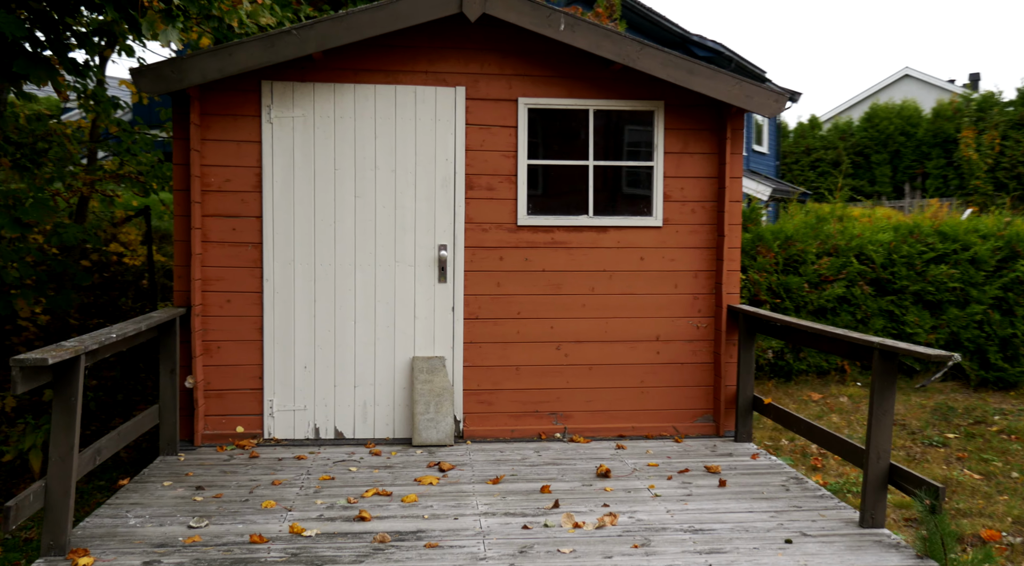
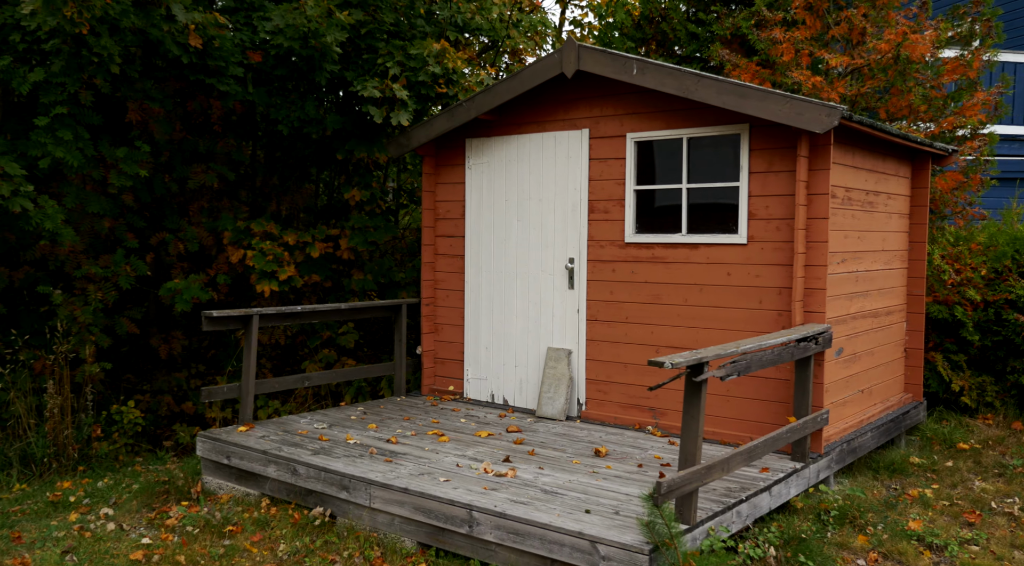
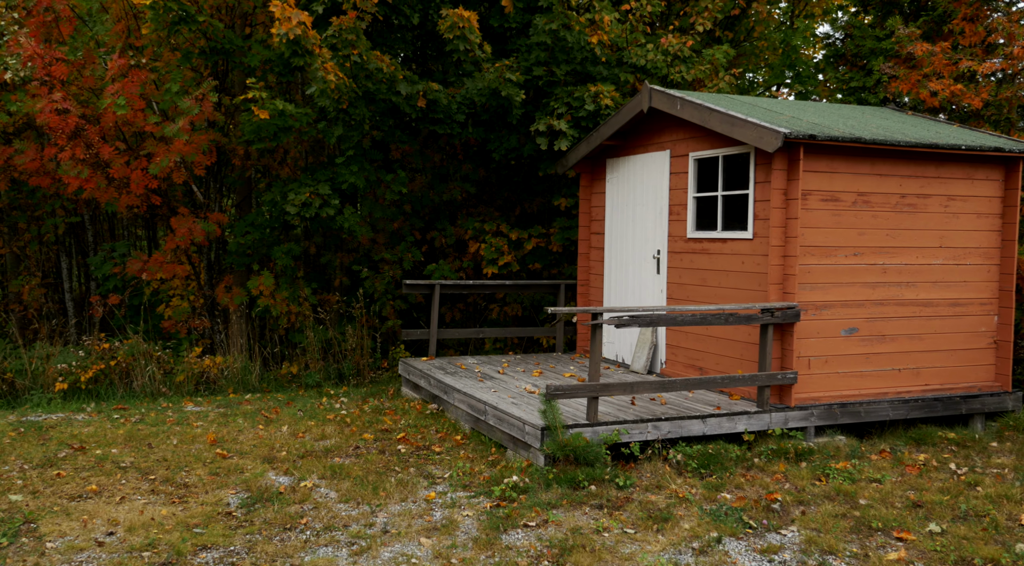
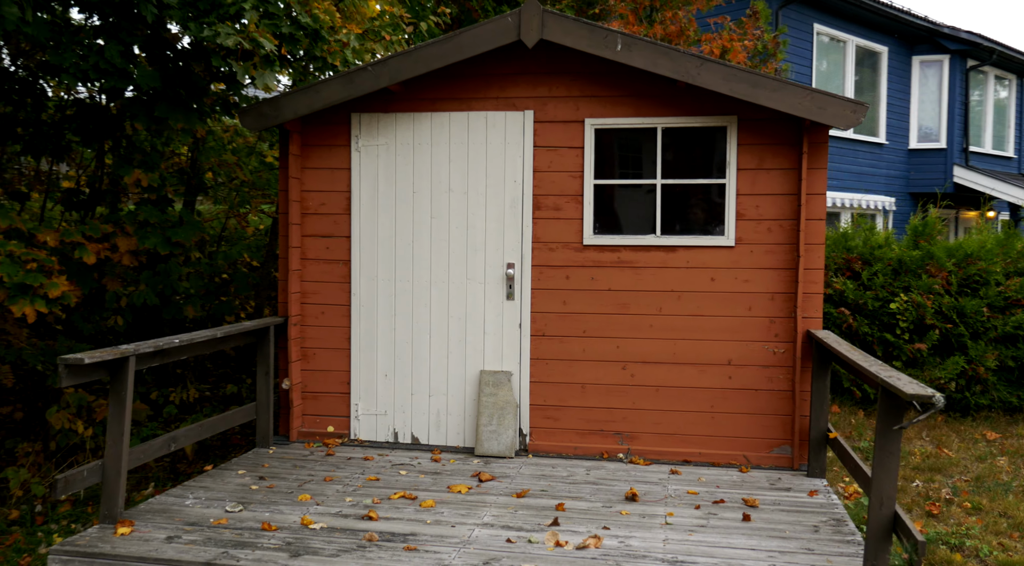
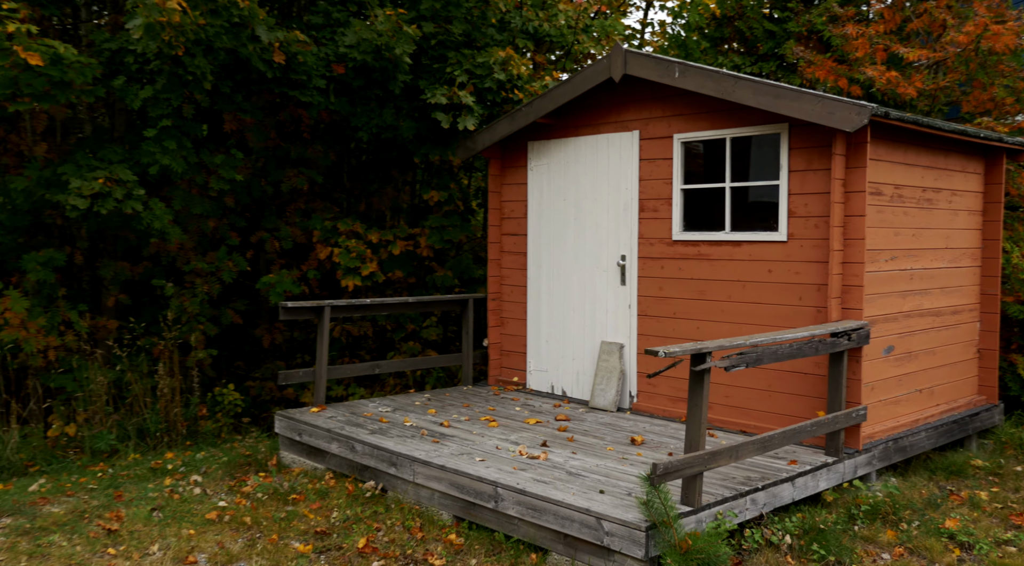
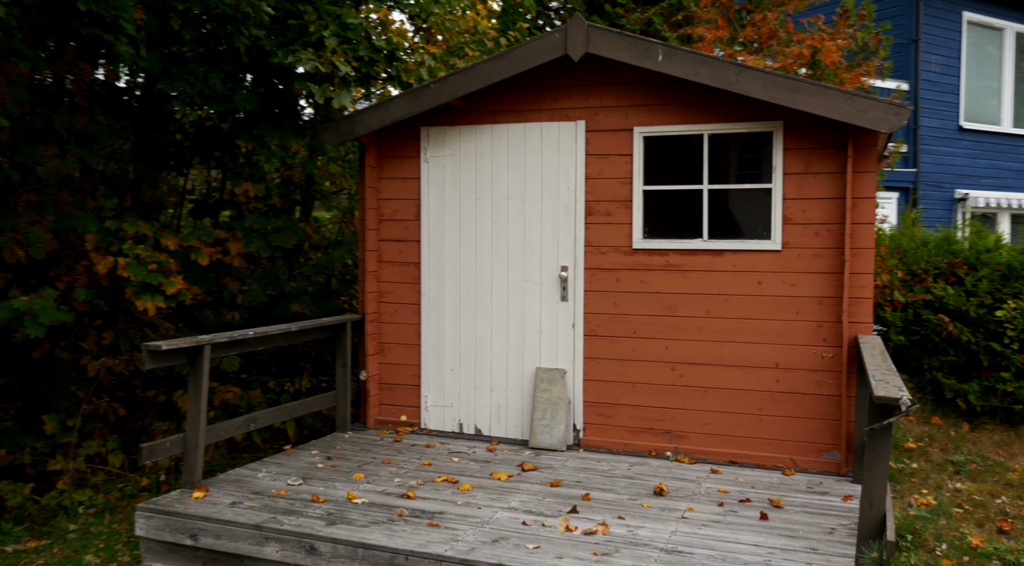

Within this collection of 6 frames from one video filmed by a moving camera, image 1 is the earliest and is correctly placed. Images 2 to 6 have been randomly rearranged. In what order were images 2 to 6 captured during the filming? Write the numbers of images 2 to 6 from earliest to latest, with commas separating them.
4, 6, 2, 5, 3
